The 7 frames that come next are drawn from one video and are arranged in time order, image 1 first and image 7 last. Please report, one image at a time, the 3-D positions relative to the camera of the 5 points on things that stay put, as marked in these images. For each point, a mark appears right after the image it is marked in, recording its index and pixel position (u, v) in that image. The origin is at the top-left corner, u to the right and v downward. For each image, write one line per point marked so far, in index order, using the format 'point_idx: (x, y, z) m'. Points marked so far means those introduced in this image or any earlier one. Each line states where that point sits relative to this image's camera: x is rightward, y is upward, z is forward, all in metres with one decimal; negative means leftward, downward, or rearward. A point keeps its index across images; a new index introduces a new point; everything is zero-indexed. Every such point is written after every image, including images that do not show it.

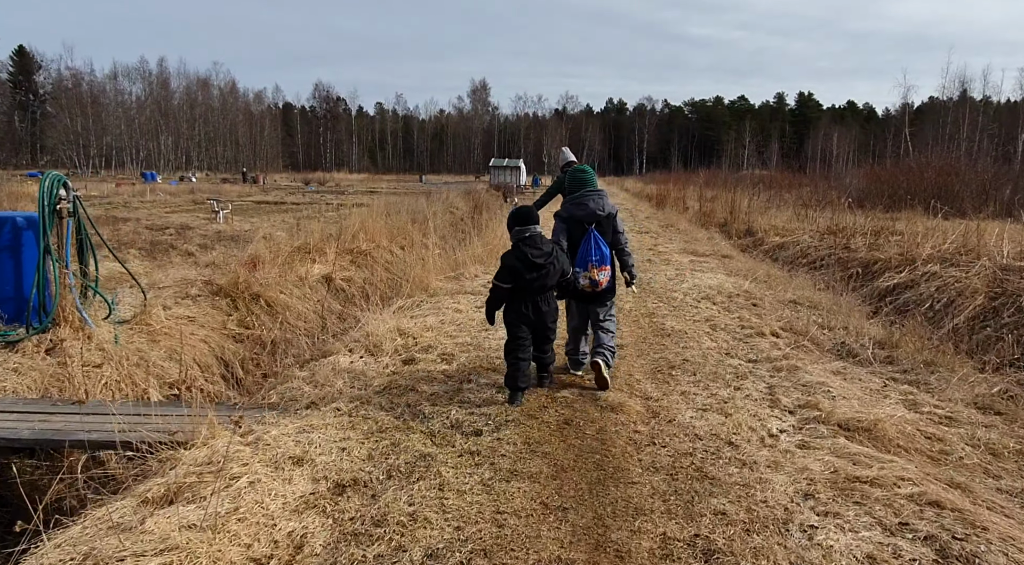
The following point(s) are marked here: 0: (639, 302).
0: (+1.4, -0.2, +9.6) m
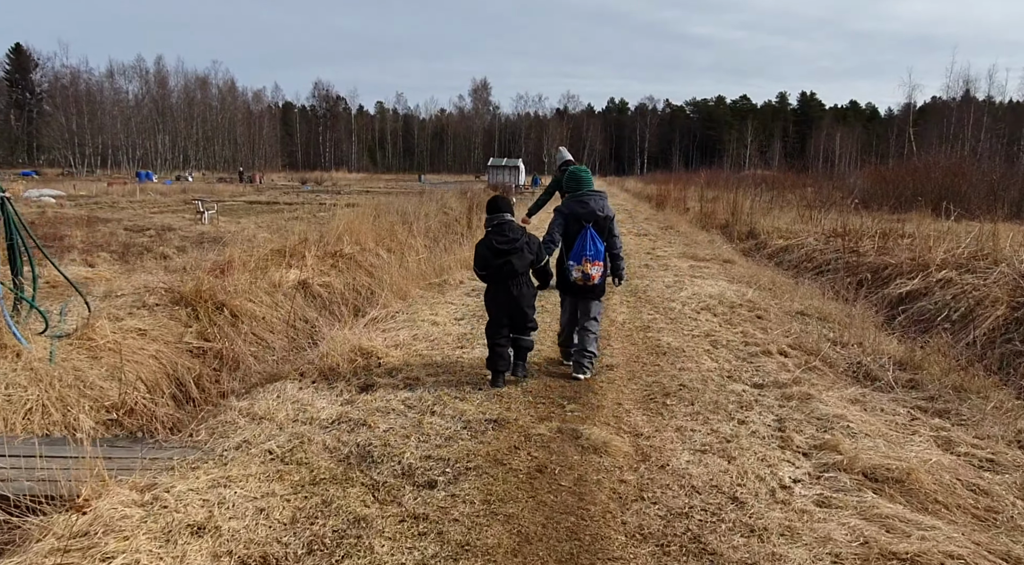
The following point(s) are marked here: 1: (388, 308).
0: (+1.2, -0.3, +8.9) m
1: (-1.3, -0.3, +9.1) m
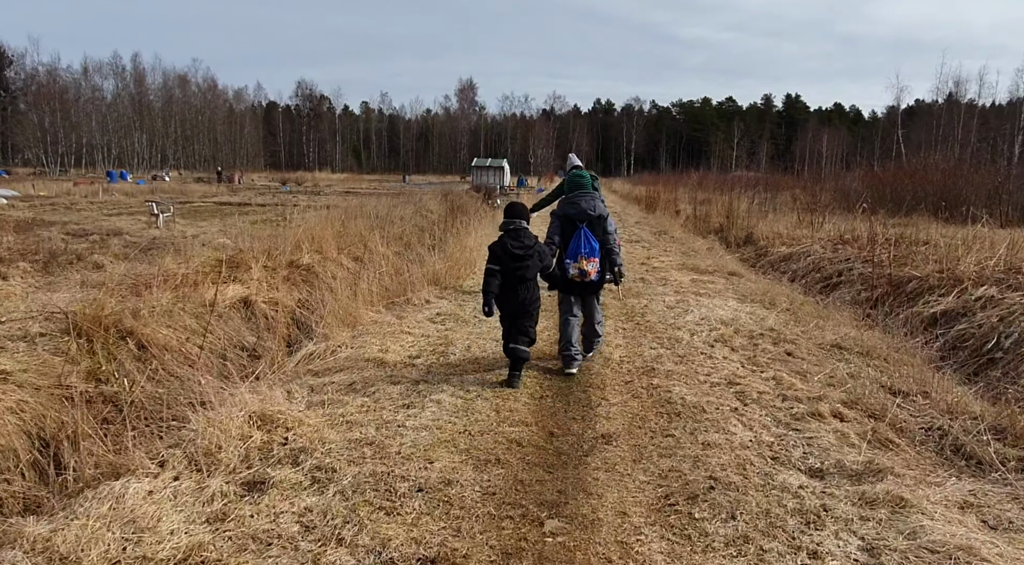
0: (+1.0, -0.5, +7.2) m
1: (-1.5, -0.5, +7.4) m
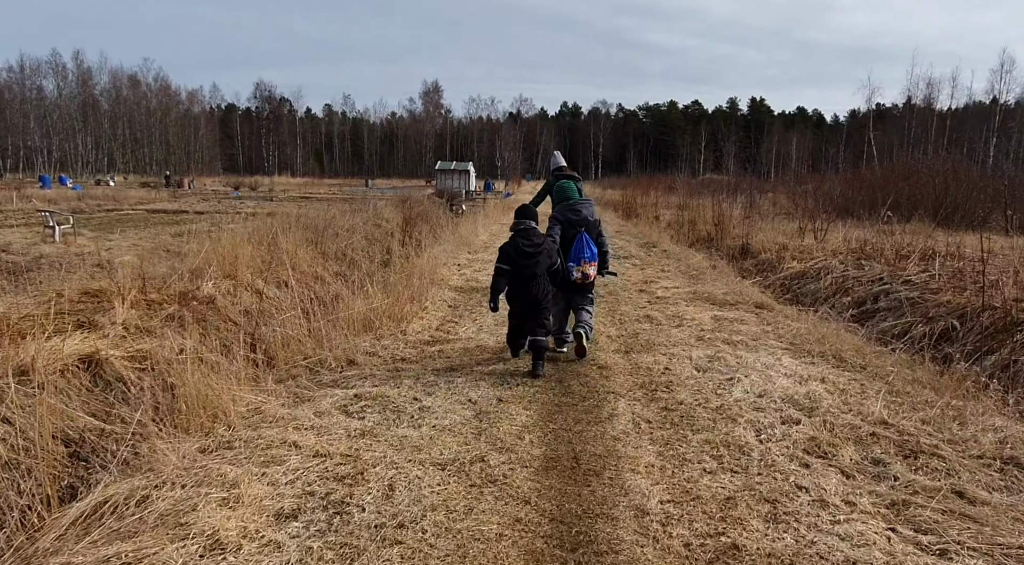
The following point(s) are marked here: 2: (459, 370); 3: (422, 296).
0: (+0.7, -0.9, +4.2) m
1: (-1.7, -0.9, +4.3) m
2: (-0.4, -0.8, +7.0) m
3: (-1.0, -0.1, +9.9) m
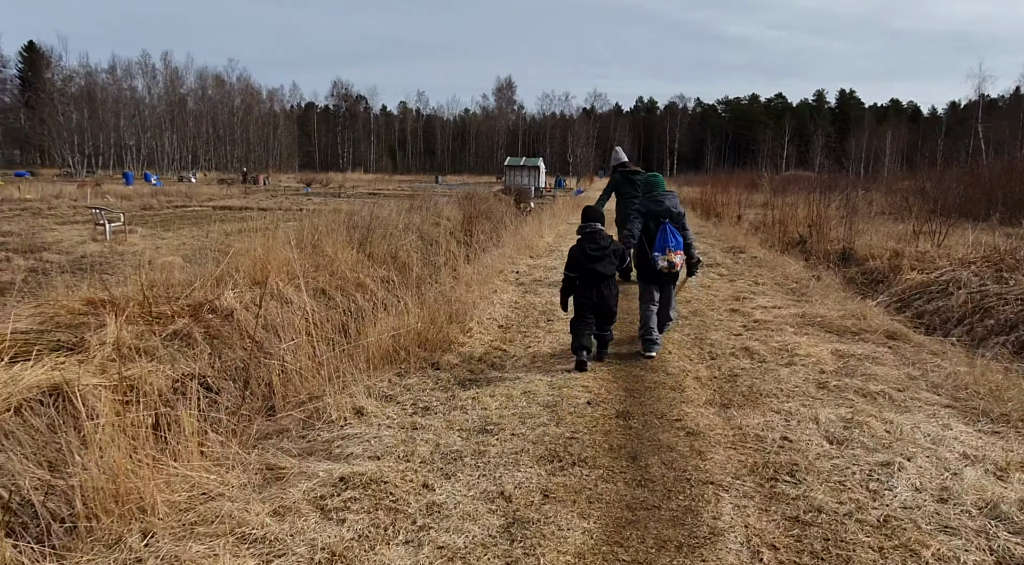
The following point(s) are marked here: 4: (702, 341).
0: (+0.9, -1.1, +2.4) m
1: (-1.6, -1.0, +2.7) m
2: (-0.1, -0.9, +5.3) m
3: (-0.4, -0.3, +8.3) m
4: (+1.5, -0.5, +7.0) m
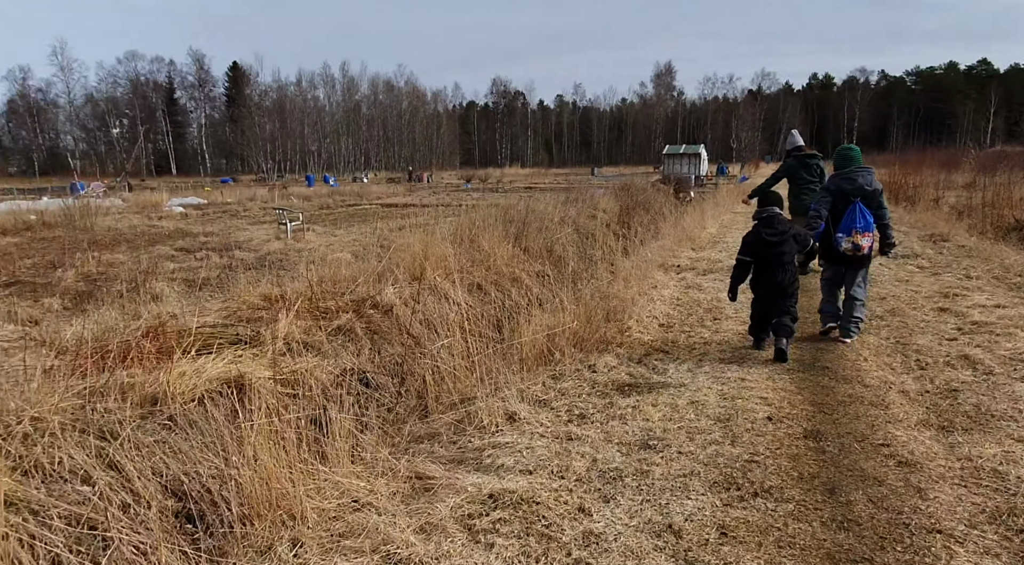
0: (+1.2, -1.1, +1.8) m
1: (-1.1, -1.0, +2.5) m
2: (+0.8, -0.9, +4.8) m
3: (+1.0, -0.2, +7.7) m
4: (+2.7, -0.4, +6.2) m
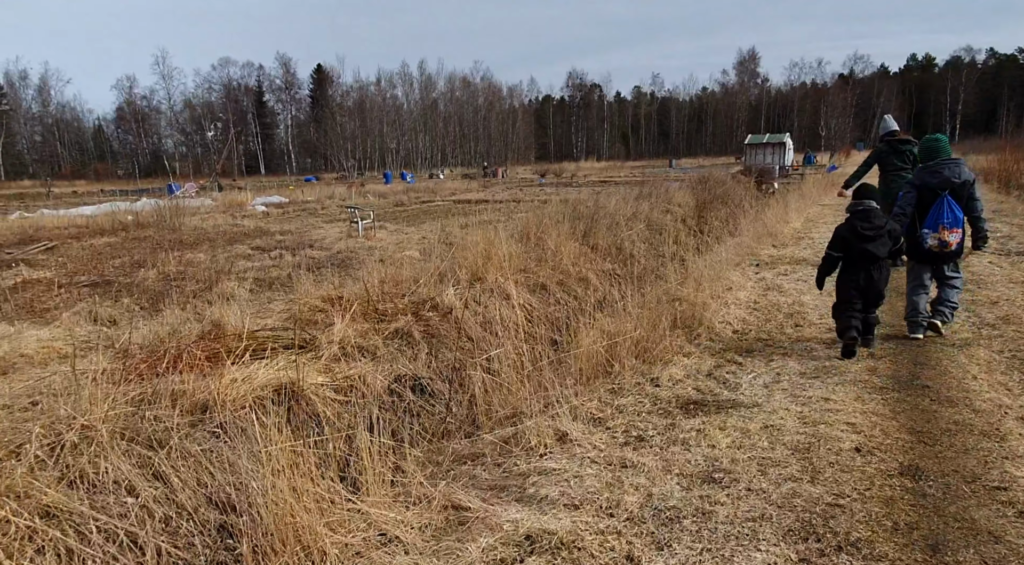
0: (+1.2, -1.1, +1.2) m
1: (-1.1, -1.1, +2.1) m
2: (+1.0, -0.9, +4.2) m
3: (+1.5, -0.3, +7.1) m
4: (+3.0, -0.4, +5.4) m
